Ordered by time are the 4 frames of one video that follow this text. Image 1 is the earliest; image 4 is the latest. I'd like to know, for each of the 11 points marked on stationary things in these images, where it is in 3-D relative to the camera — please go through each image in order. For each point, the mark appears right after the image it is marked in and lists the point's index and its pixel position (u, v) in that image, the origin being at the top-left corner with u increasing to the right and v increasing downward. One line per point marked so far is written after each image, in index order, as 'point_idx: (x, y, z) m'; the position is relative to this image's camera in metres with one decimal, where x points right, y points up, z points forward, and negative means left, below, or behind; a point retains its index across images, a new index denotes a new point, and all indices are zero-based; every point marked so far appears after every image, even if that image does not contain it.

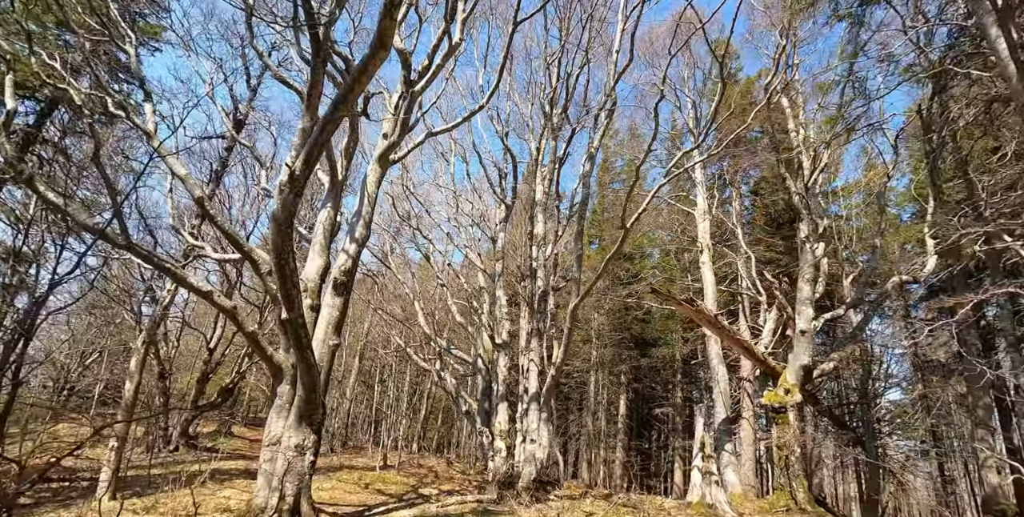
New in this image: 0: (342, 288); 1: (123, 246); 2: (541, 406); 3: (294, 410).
0: (-1.6, -0.3, +5.0) m
1: (-3.0, +0.1, +4.2) m
2: (+0.3, -1.7, +6.3) m
3: (-1.8, -1.2, +4.4) m
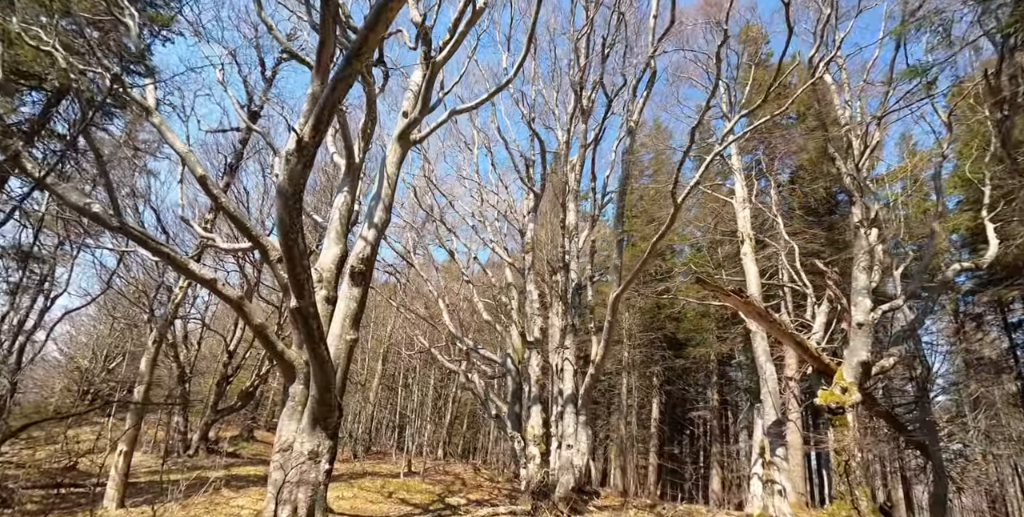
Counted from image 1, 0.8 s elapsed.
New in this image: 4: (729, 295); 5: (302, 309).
0: (-1.3, -0.2, +4.5) m
1: (-2.8, +0.2, +3.8) m
2: (+0.7, -1.6, +5.8) m
3: (-1.5, -1.1, +3.9) m
4: (+2.8, -0.5, +6.8) m
5: (-1.4, -0.3, +3.5) m
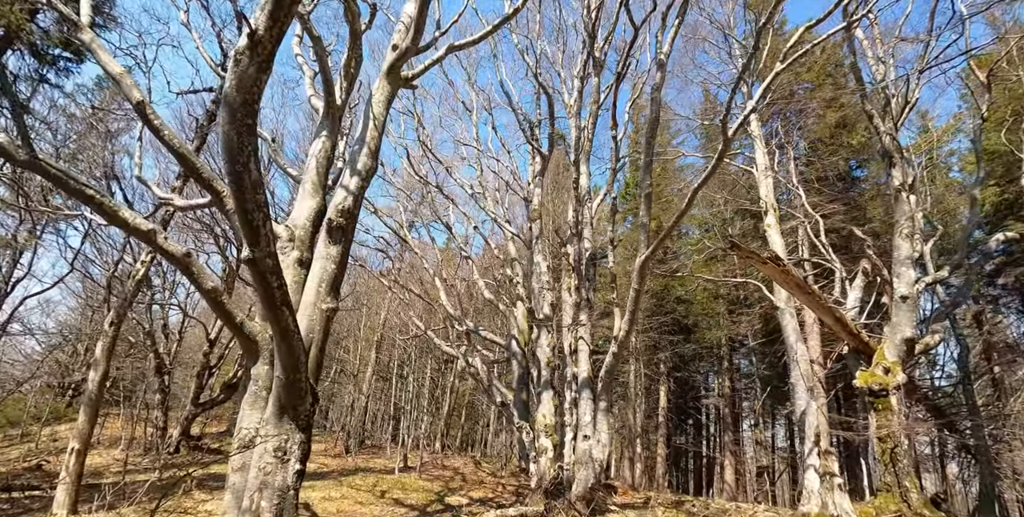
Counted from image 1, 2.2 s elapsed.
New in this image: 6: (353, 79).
0: (-1.2, +0.2, +3.7) m
1: (-2.7, +0.5, +3.0) m
2: (+0.8, -1.2, +5.0) m
3: (-1.4, -0.8, +3.1) m
4: (+2.8, -0.1, +6.0) m
5: (-1.3, 0.0, +2.7) m
6: (-1.4, +1.5, +4.6) m
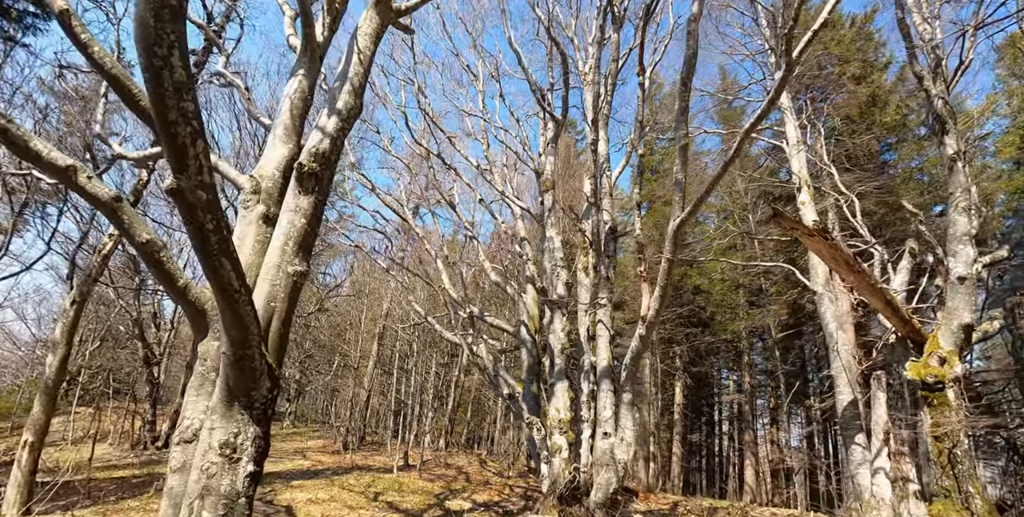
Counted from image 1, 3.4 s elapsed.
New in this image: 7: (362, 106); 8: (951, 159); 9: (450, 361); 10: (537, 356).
0: (-1.1, +0.4, +3.0) m
1: (-2.6, +0.8, +2.3) m
2: (+0.9, -1.0, +4.3) m
3: (-1.3, -0.6, +2.5) m
4: (+2.9, +0.2, +5.3) m
5: (-1.2, +0.2, +2.0) m
6: (-1.3, +1.8, +4.0) m
7: (-0.9, +0.9, +3.3) m
8: (+5.4, +1.2, +6.6) m
9: (-1.9, -3.2, +16.6) m
10: (+0.3, -1.0, +5.8) m
